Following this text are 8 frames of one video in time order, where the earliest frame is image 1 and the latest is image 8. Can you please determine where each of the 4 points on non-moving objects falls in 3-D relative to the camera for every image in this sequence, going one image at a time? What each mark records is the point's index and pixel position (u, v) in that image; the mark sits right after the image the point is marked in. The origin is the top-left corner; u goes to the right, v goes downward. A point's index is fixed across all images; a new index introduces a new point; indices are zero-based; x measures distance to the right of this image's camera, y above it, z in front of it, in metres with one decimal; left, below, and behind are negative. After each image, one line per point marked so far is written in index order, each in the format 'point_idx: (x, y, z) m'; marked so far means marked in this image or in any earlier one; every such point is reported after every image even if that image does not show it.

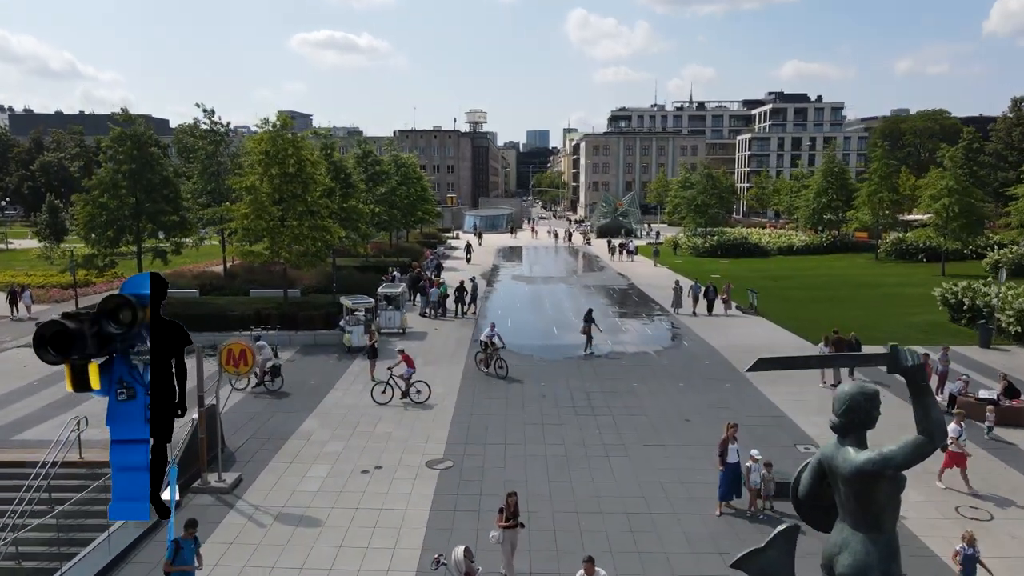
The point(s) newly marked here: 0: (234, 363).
0: (-4.6, -1.2, +12.3) m
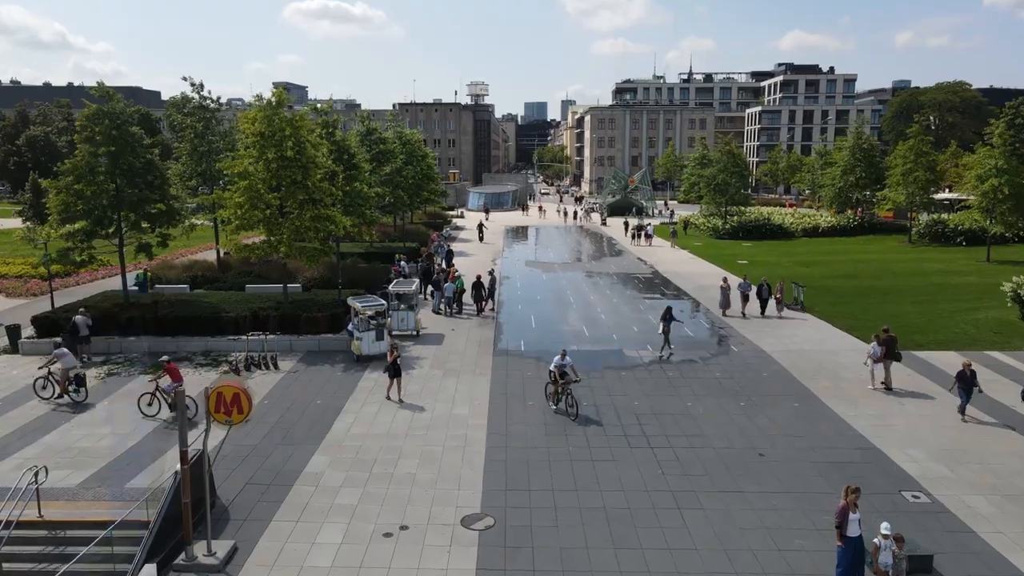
0: (-3.8, -1.6, +9.7) m
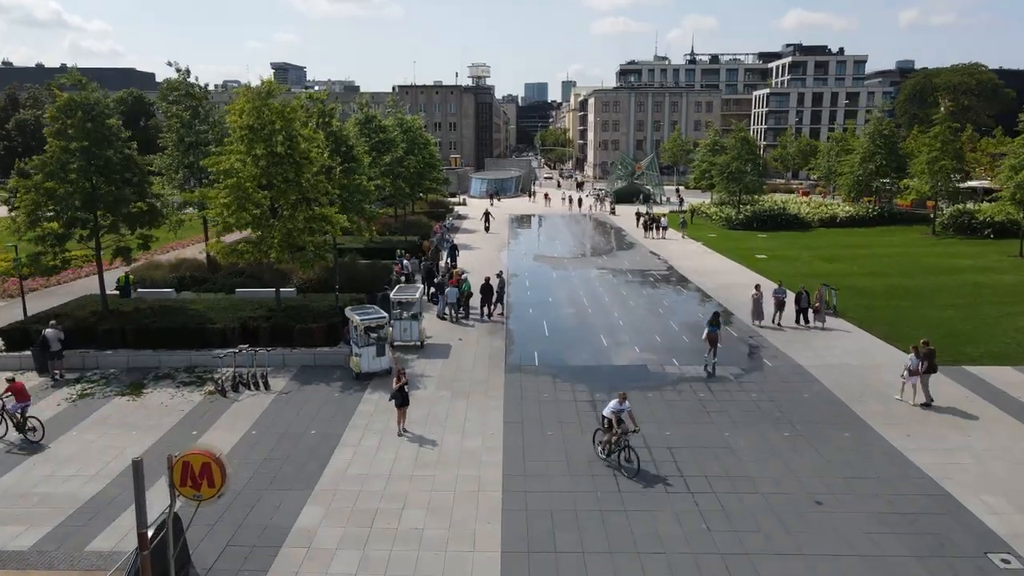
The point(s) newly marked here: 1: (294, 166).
0: (-3.4, -2.1, +7.9) m
1: (-5.9, +3.3, +19.9) m
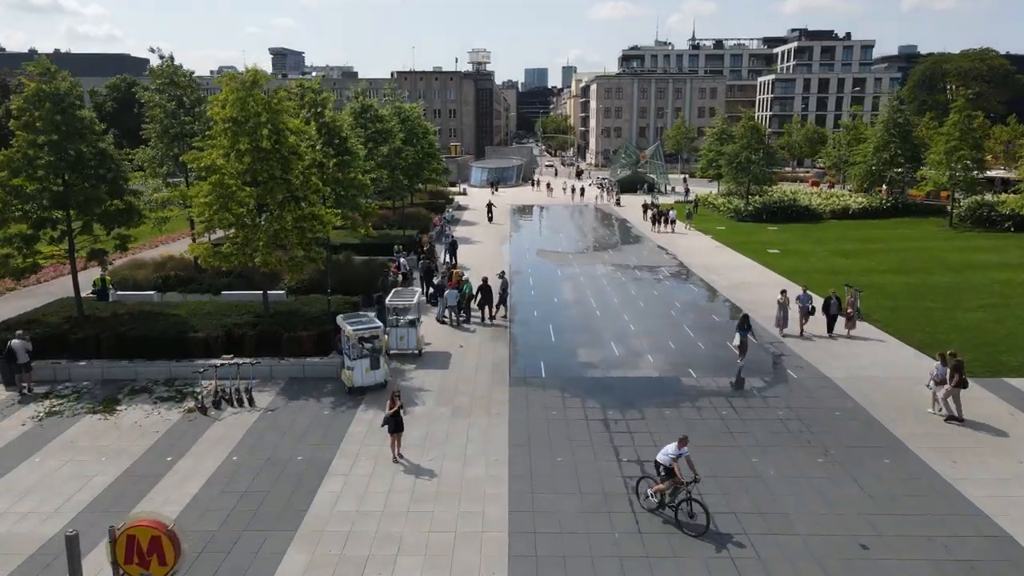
0: (-3.3, -2.4, +6.6) m
1: (-5.7, +3.1, +18.4) m
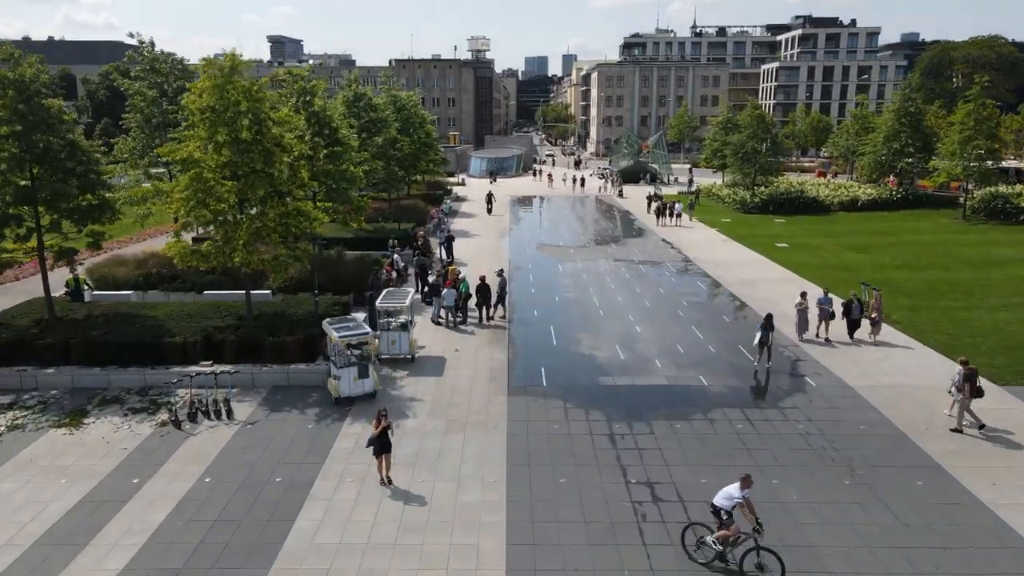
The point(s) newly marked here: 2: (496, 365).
0: (-3.4, -2.7, +5.4) m
1: (-5.8, +3.1, +17.2) m
2: (-0.4, -1.9, +18.0) m
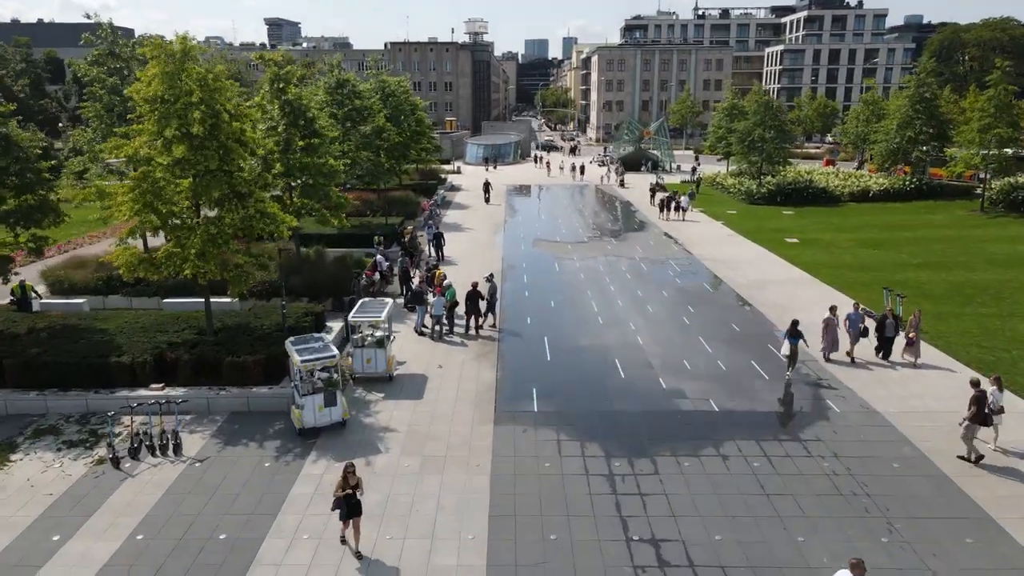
0: (-3.6, -3.2, +3.7) m
1: (-6.0, +2.8, +15.3) m
2: (-0.6, -2.1, +16.2) m
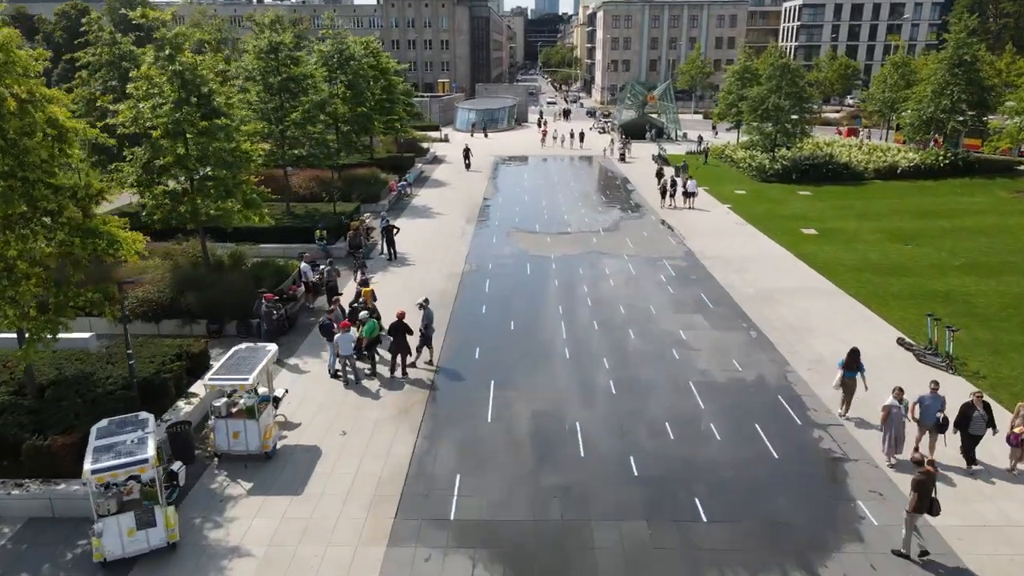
0: (-5.1, -4.6, -0.4) m
1: (-7.3, +2.0, +10.9) m
2: (-2.0, -2.9, +12.0) m
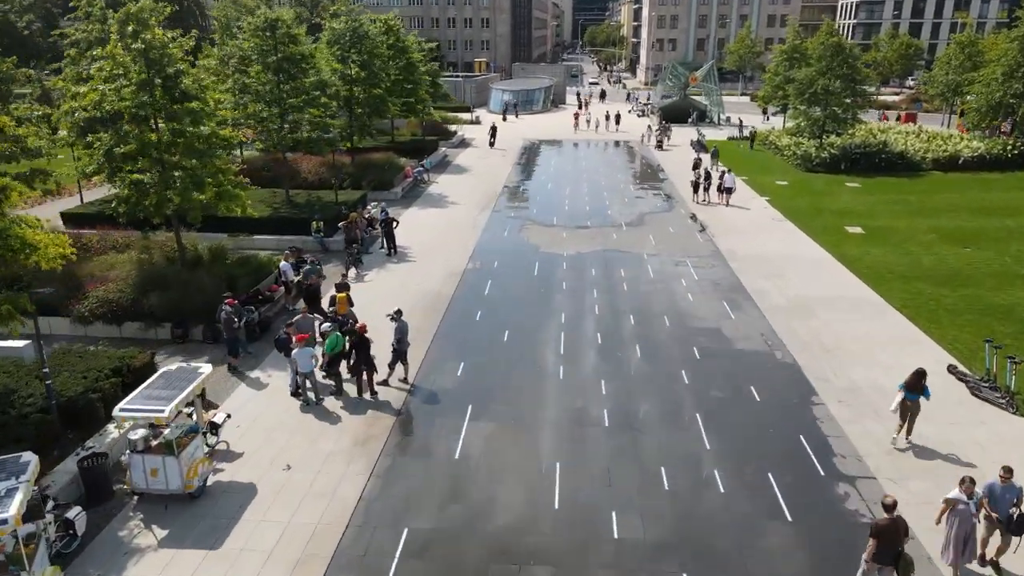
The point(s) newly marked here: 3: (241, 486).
0: (-6.4, -5.1, -1.8) m
1: (-7.9, +1.9, +9.5) m
2: (-2.5, -3.1, +10.3) m
3: (-4.0, -2.9, +11.0) m
